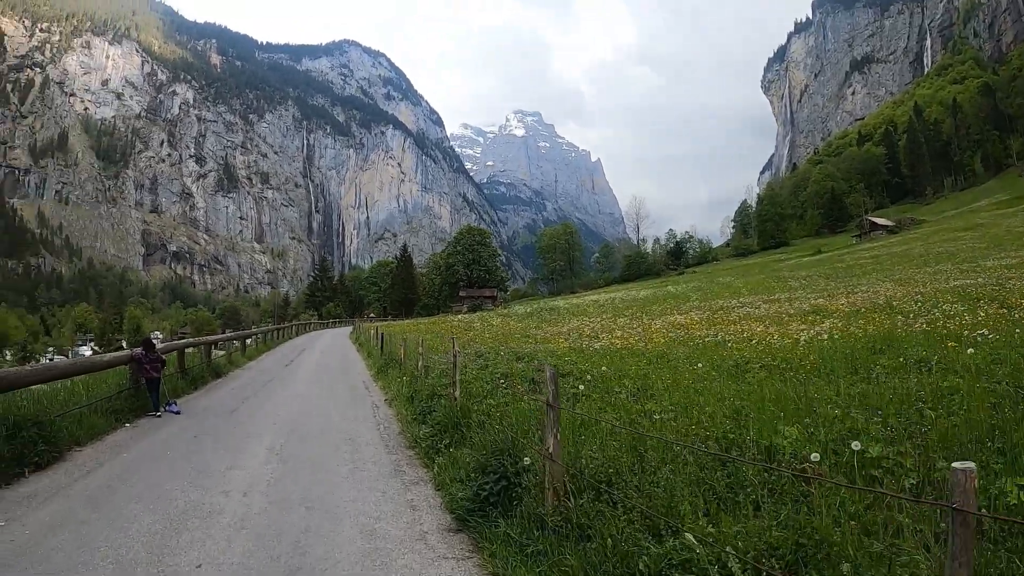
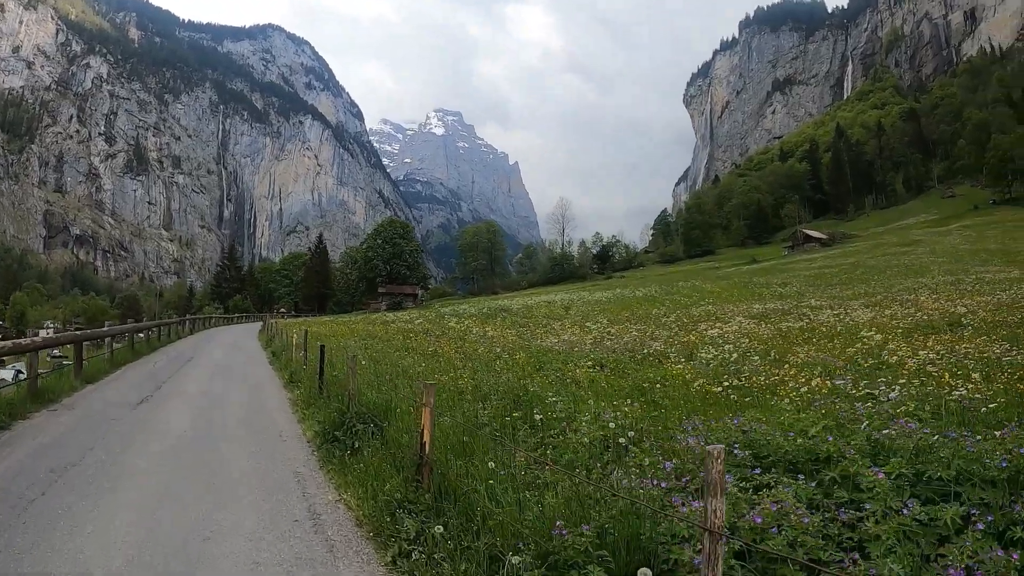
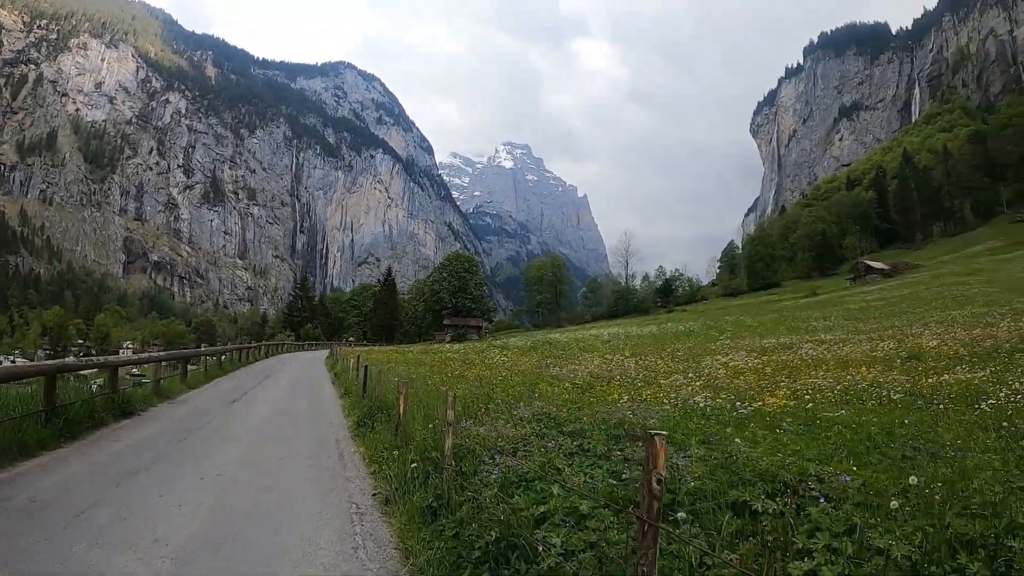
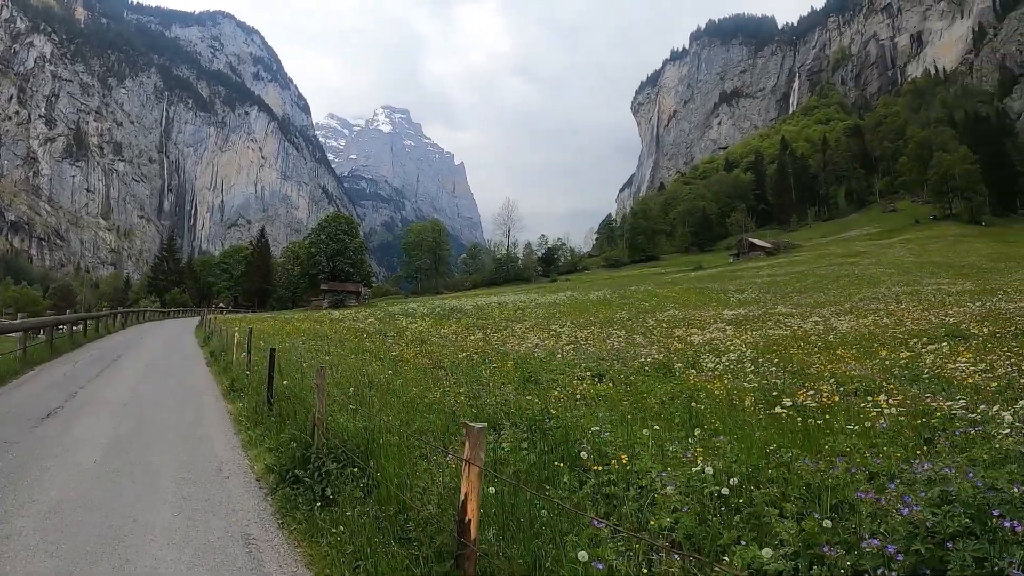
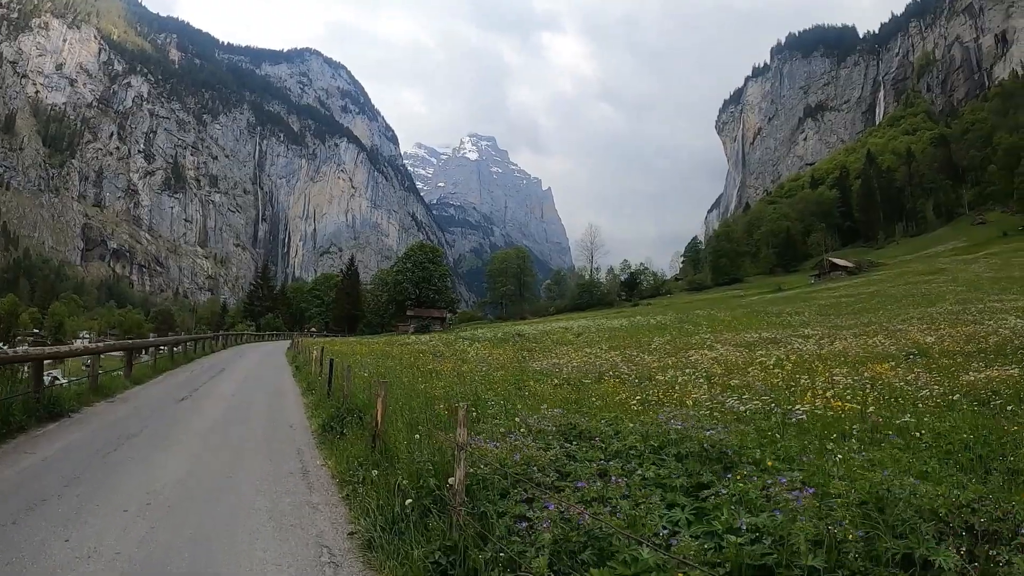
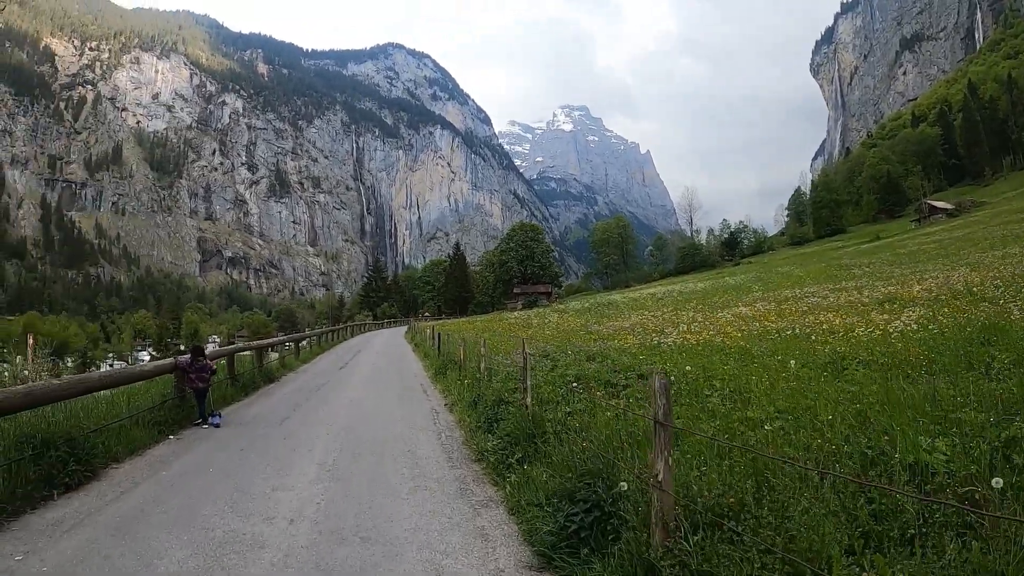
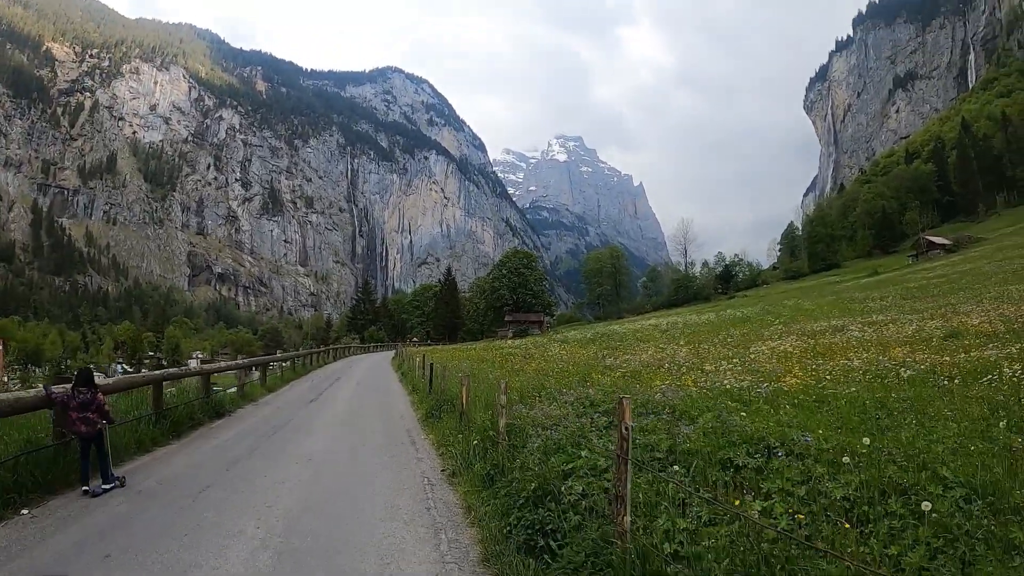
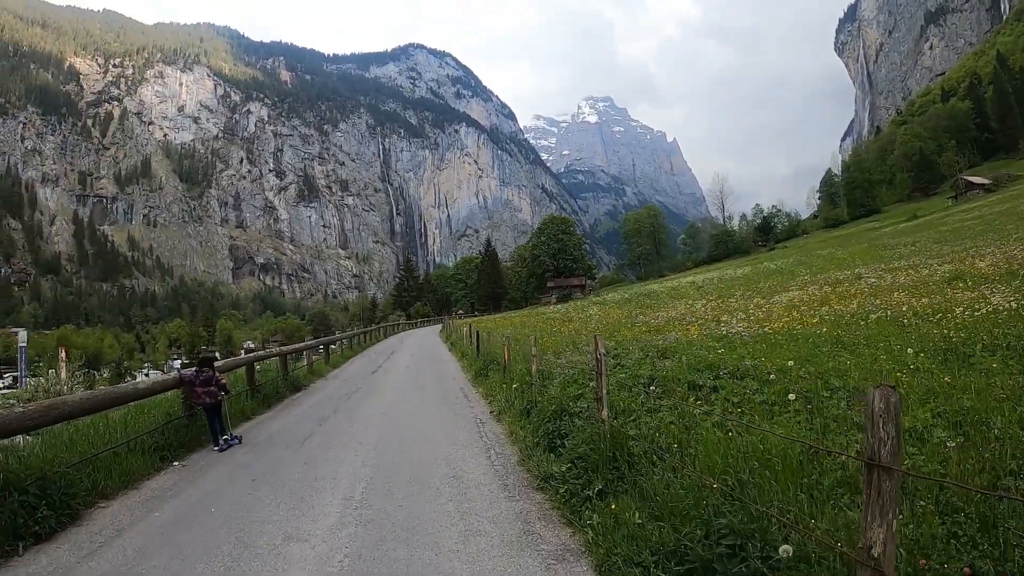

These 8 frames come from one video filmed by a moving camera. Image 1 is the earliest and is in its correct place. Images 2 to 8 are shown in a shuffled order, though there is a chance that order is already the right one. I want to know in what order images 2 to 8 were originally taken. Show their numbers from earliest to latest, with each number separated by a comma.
6, 8, 7, 3, 5, 2, 4
